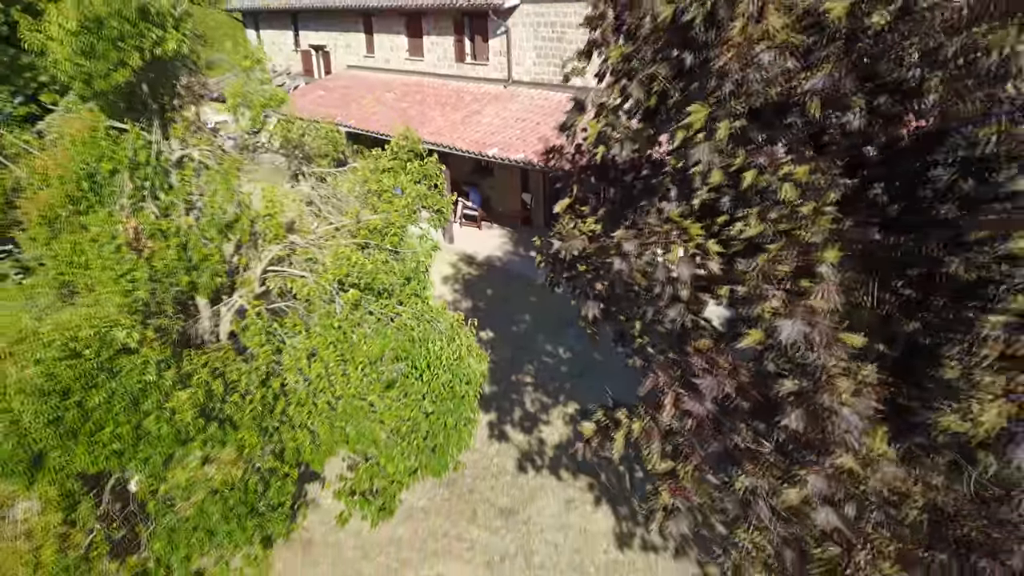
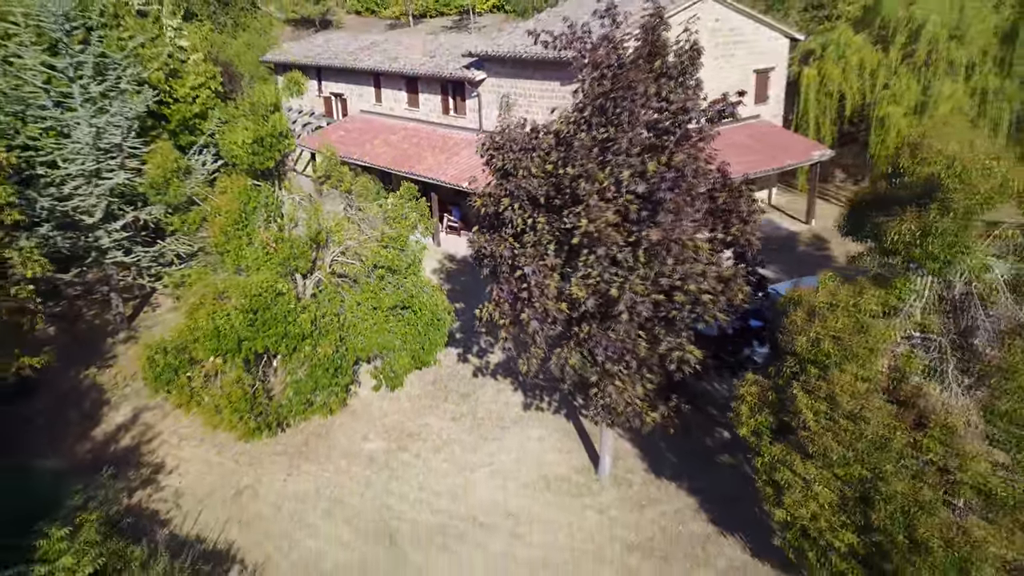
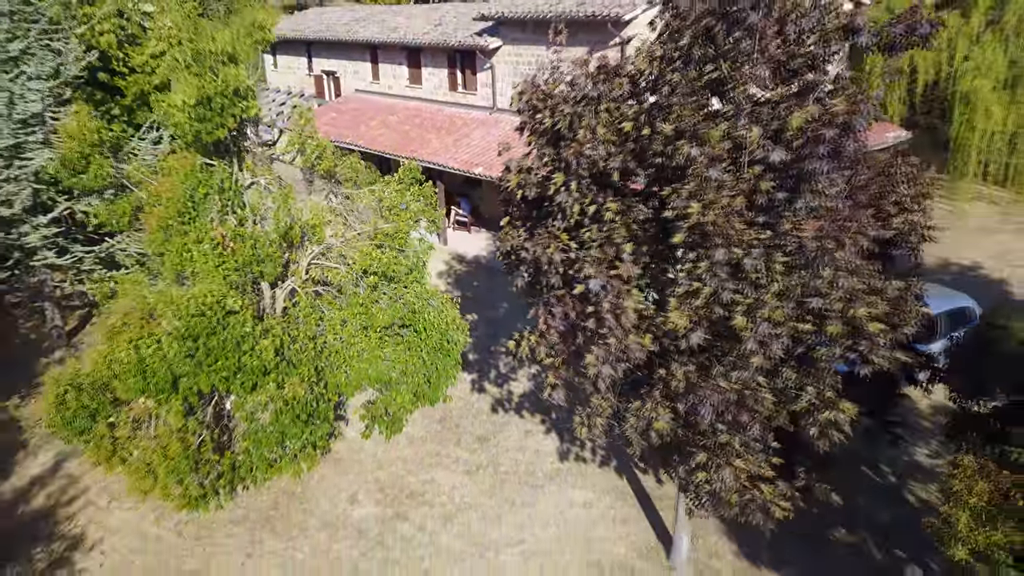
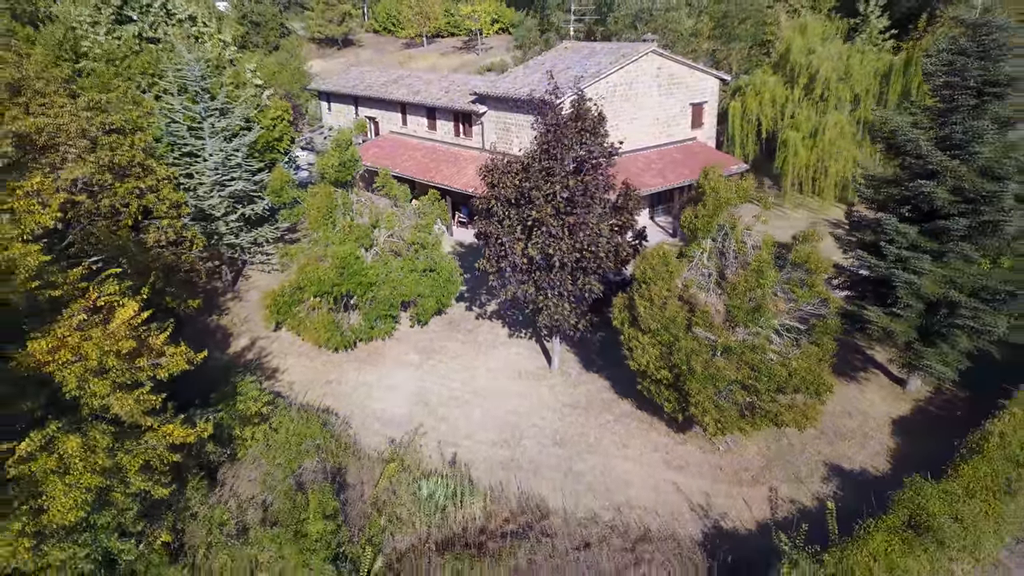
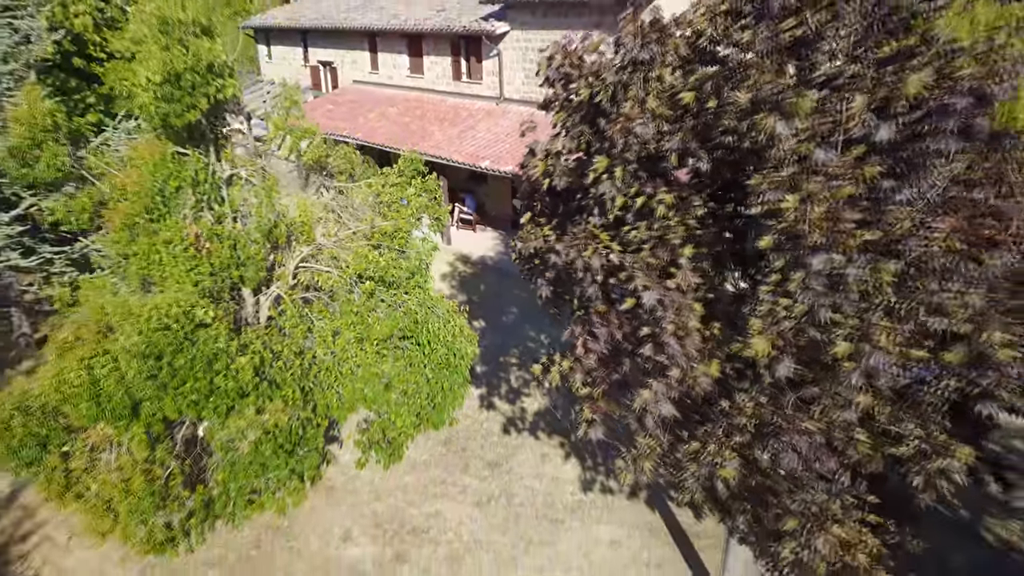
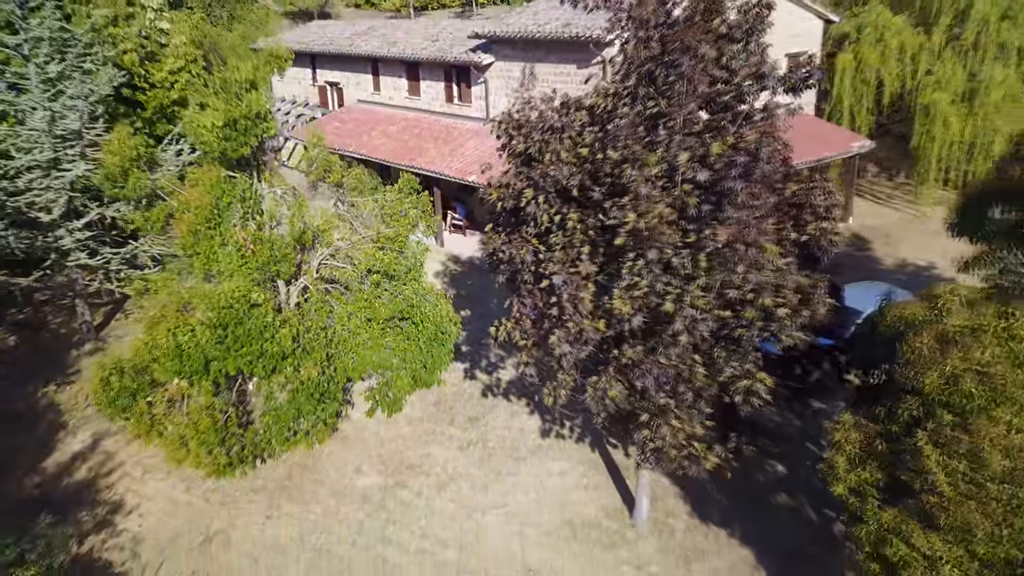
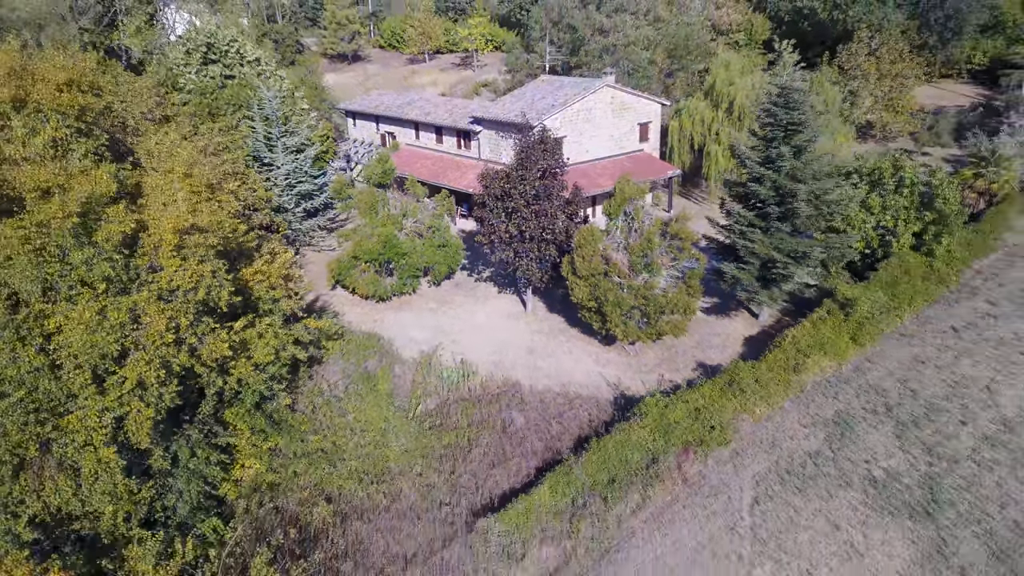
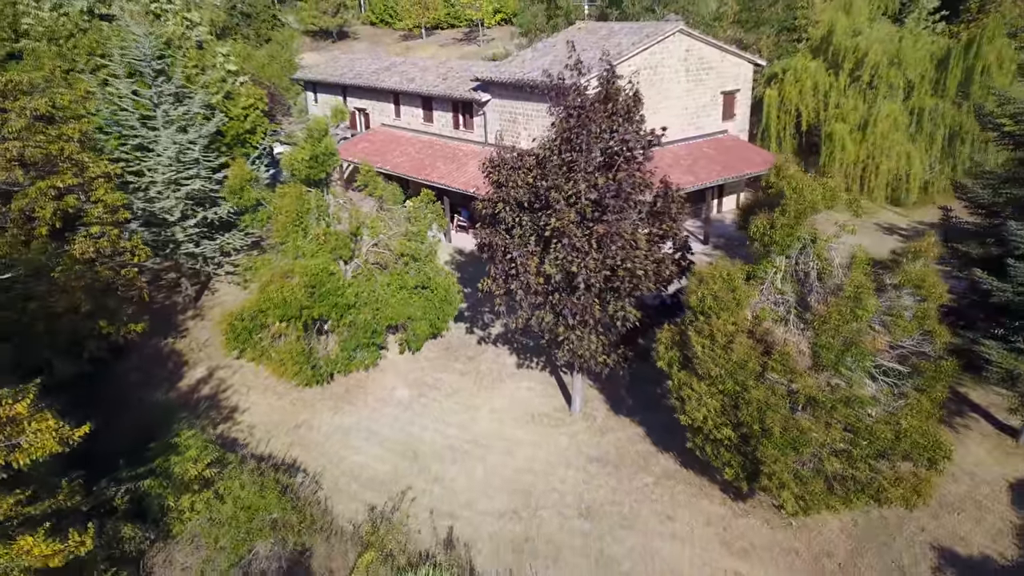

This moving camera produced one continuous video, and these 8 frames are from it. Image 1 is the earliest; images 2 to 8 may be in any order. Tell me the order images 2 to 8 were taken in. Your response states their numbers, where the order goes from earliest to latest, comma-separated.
5, 3, 6, 2, 8, 4, 7
